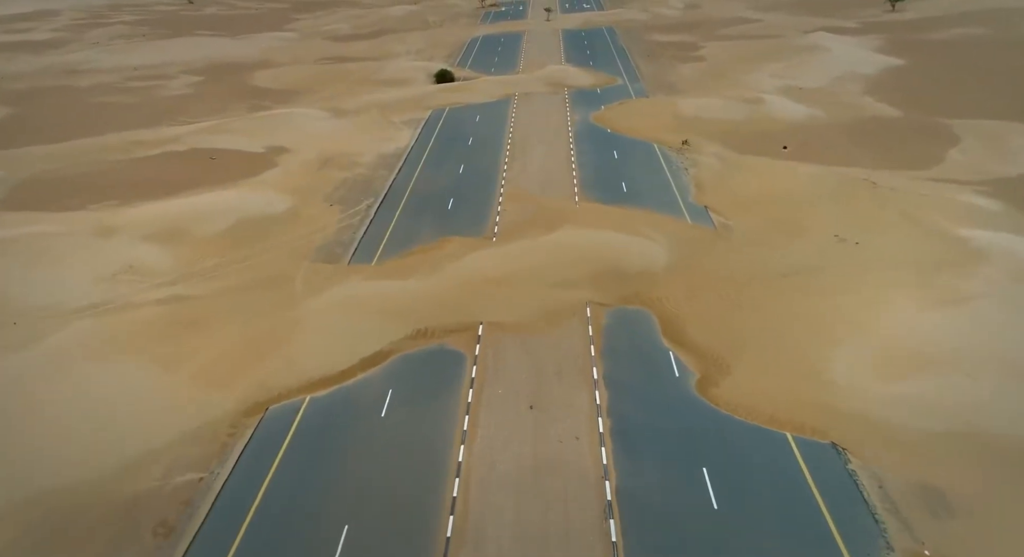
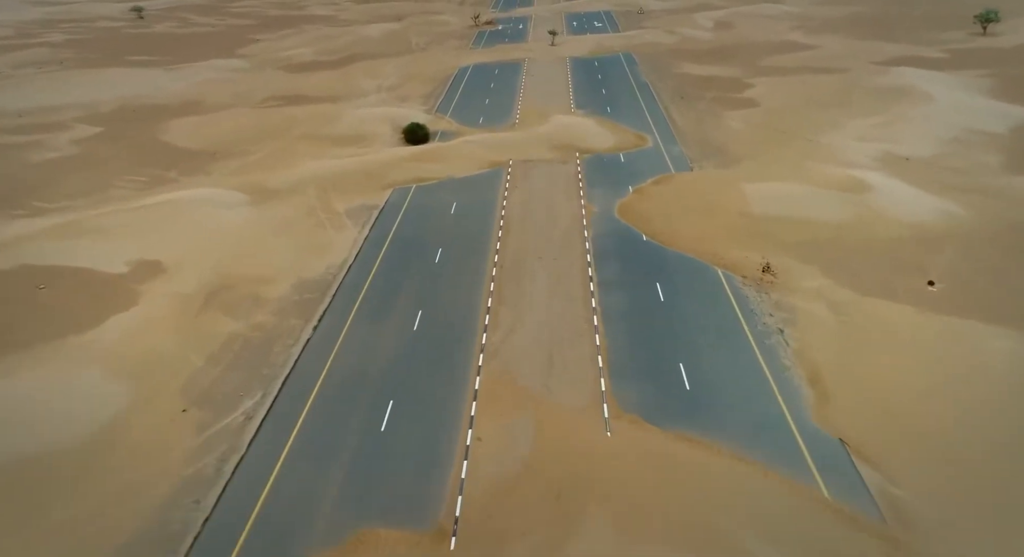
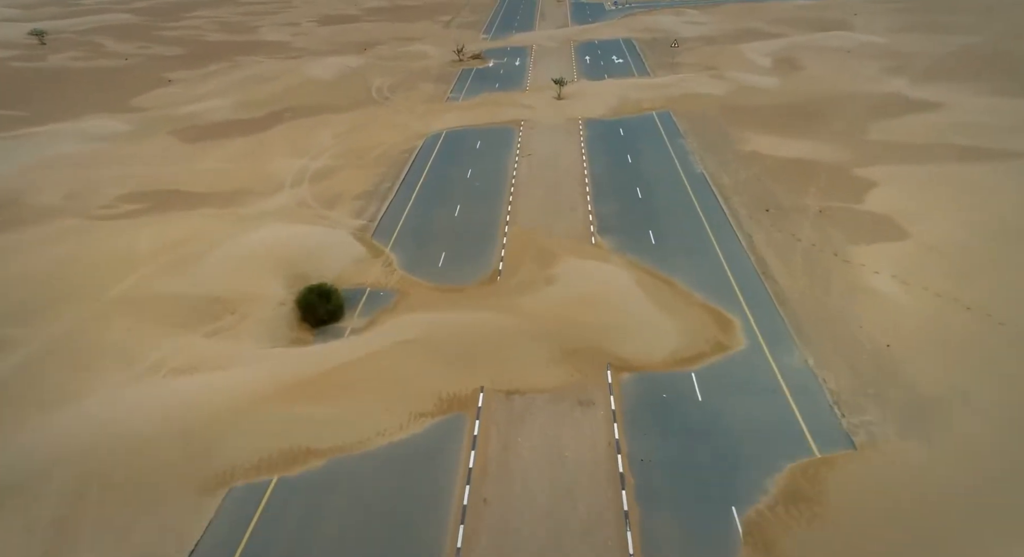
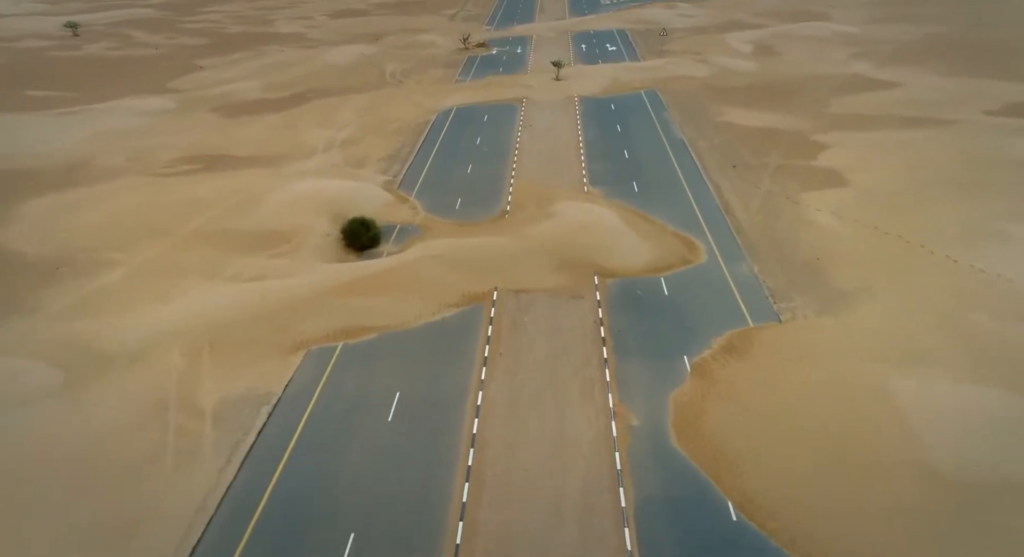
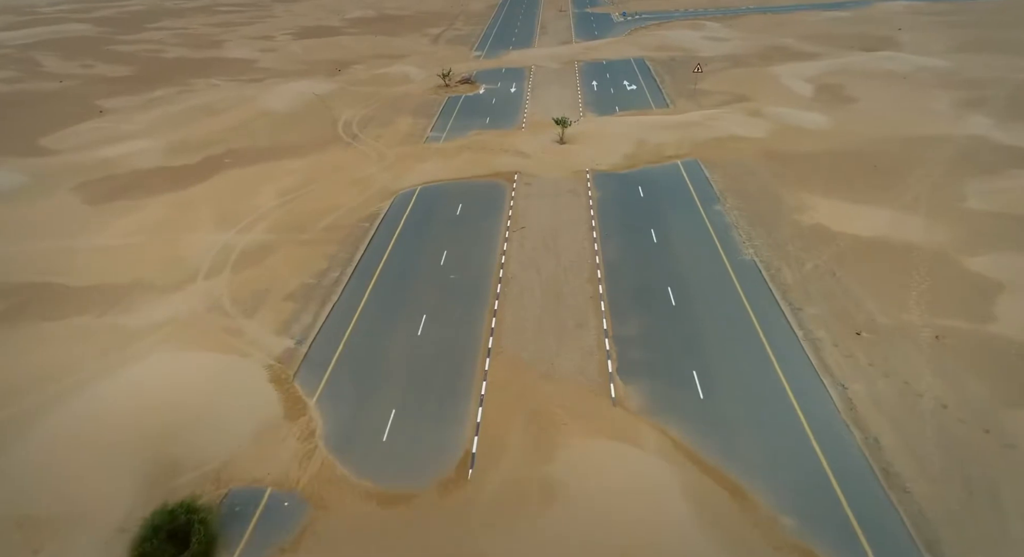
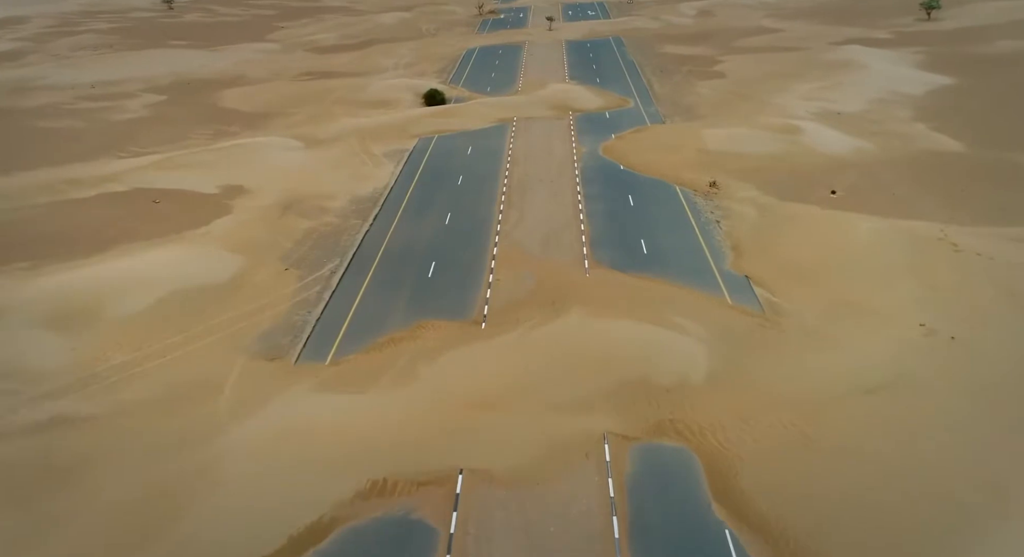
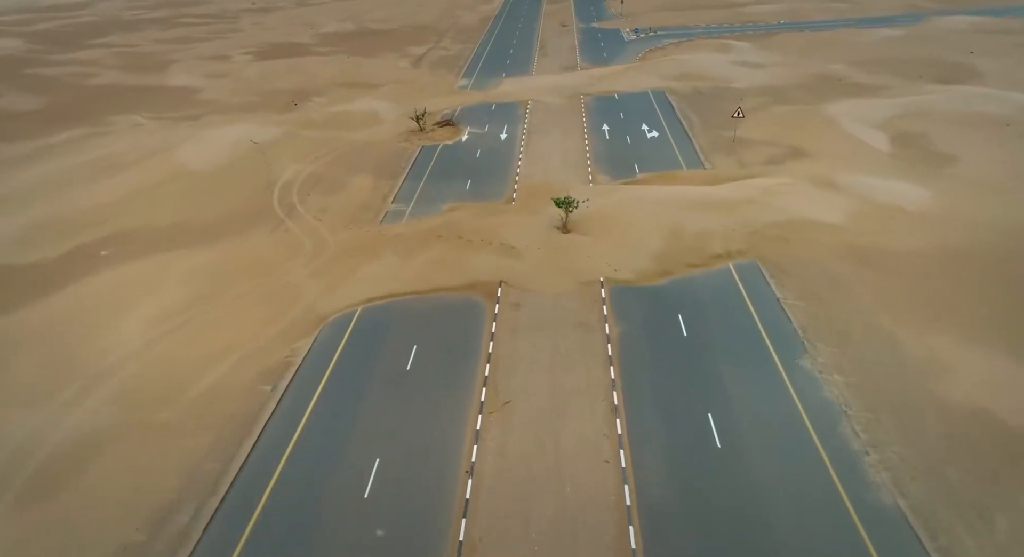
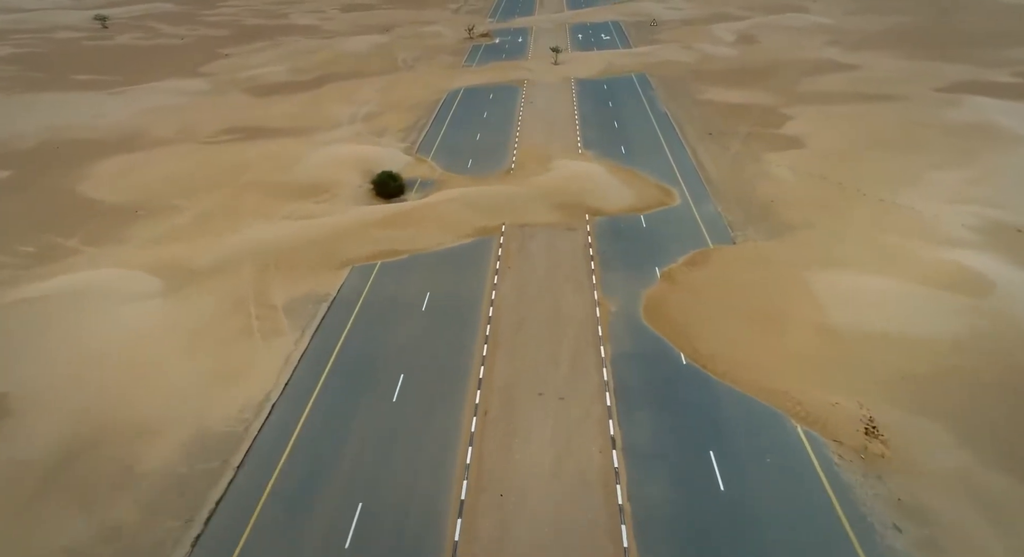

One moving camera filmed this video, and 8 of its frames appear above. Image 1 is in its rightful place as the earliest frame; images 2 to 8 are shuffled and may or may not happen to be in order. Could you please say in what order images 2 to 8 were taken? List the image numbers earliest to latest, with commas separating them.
6, 2, 8, 4, 3, 5, 7
